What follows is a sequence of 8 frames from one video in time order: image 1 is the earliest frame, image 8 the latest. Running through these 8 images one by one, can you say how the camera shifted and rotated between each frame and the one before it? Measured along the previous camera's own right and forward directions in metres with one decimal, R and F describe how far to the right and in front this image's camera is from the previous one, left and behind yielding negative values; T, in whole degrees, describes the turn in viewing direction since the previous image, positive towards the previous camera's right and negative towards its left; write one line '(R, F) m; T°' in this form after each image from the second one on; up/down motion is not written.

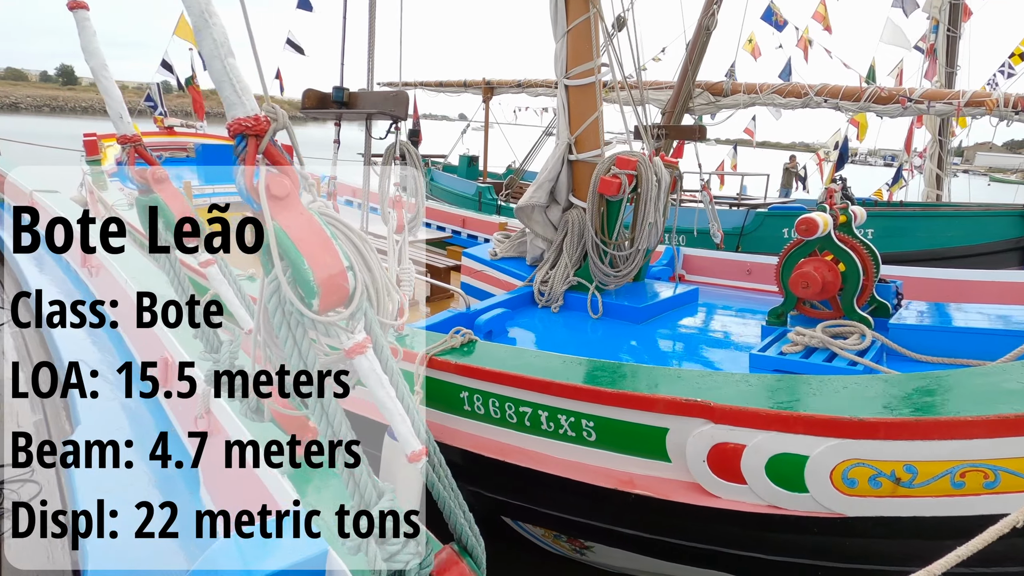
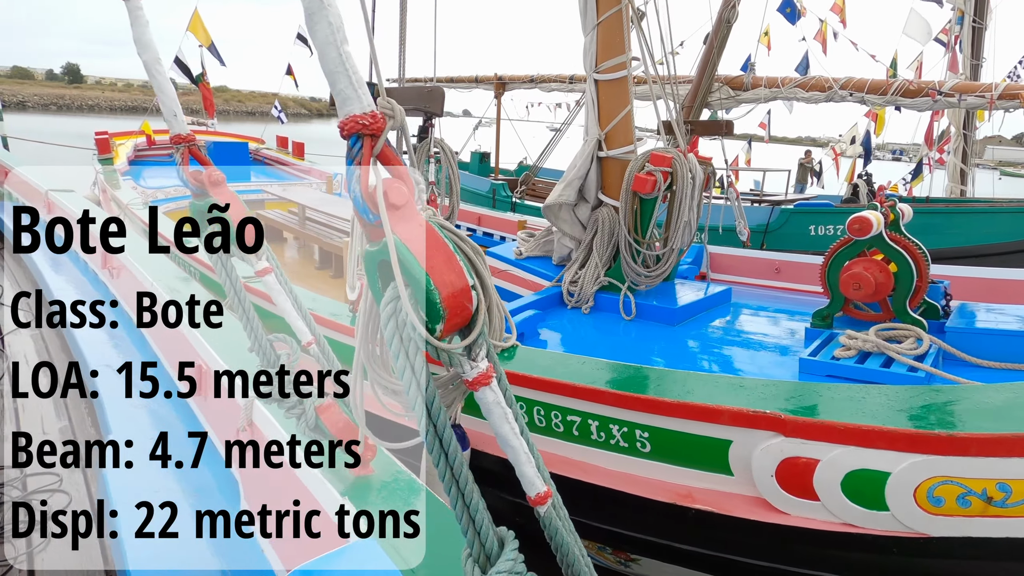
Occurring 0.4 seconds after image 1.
(-0.2, +0.1) m; -1°
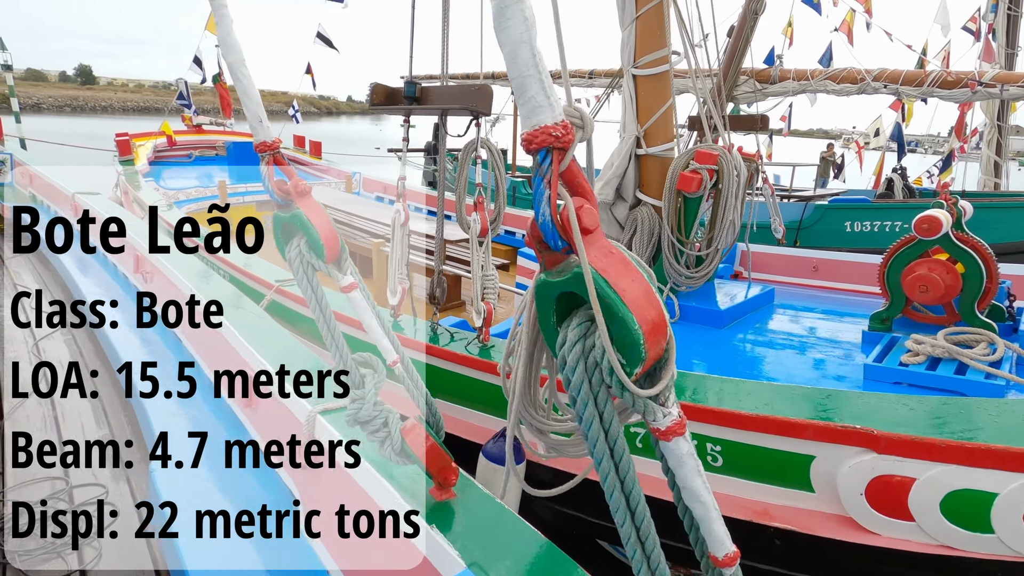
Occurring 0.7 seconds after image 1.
(-0.2, +0.1) m; -1°
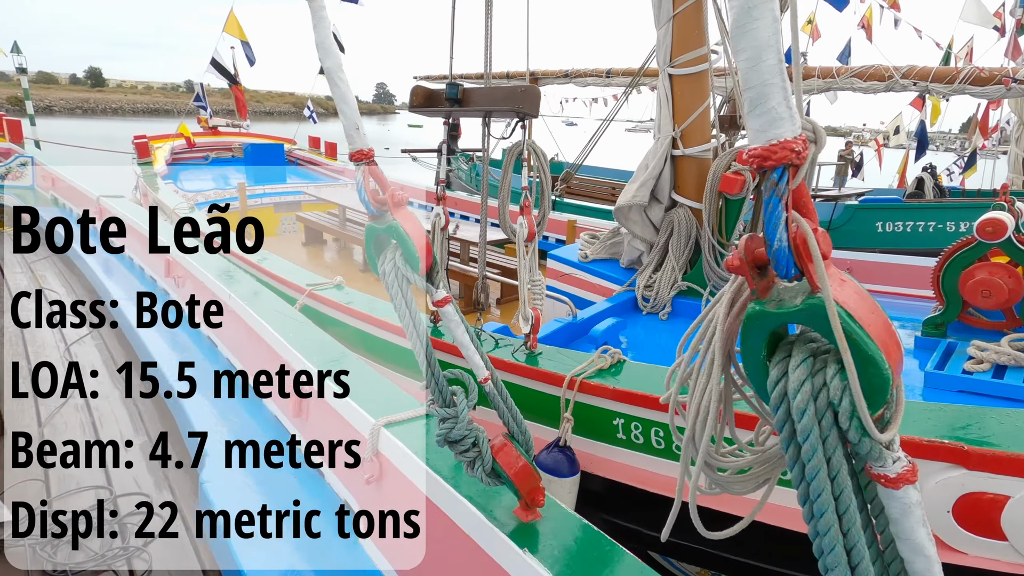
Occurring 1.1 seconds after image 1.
(-0.2, +0.1) m; -1°
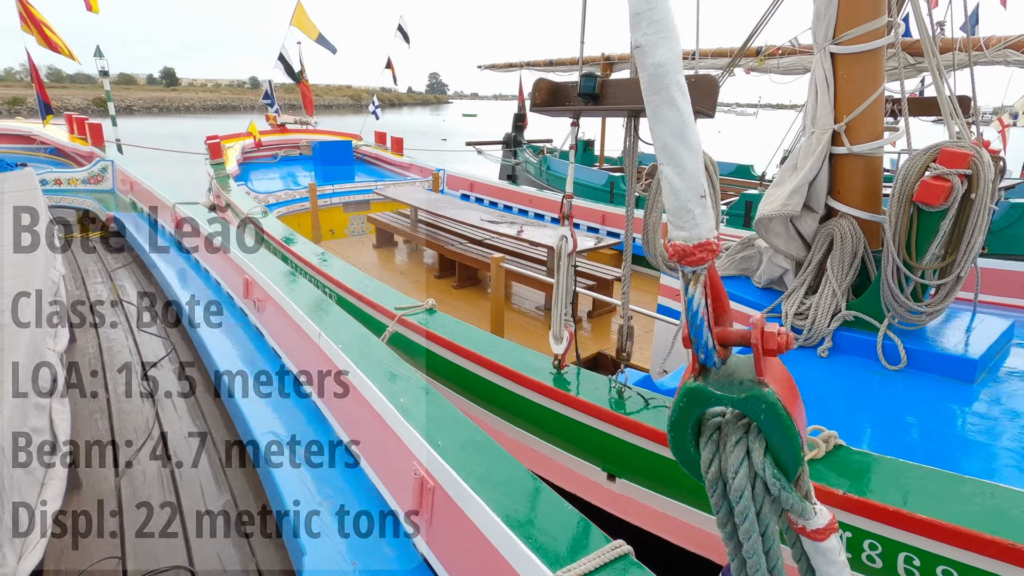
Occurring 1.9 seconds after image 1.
(-0.4, +0.6) m; -5°
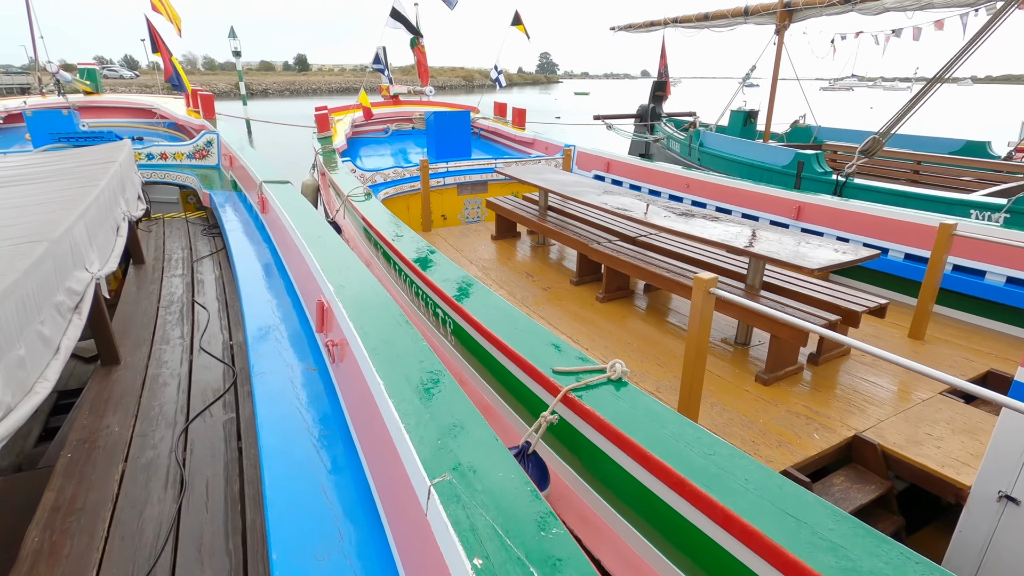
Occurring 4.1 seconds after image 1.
(-0.6, +1.6) m; -11°
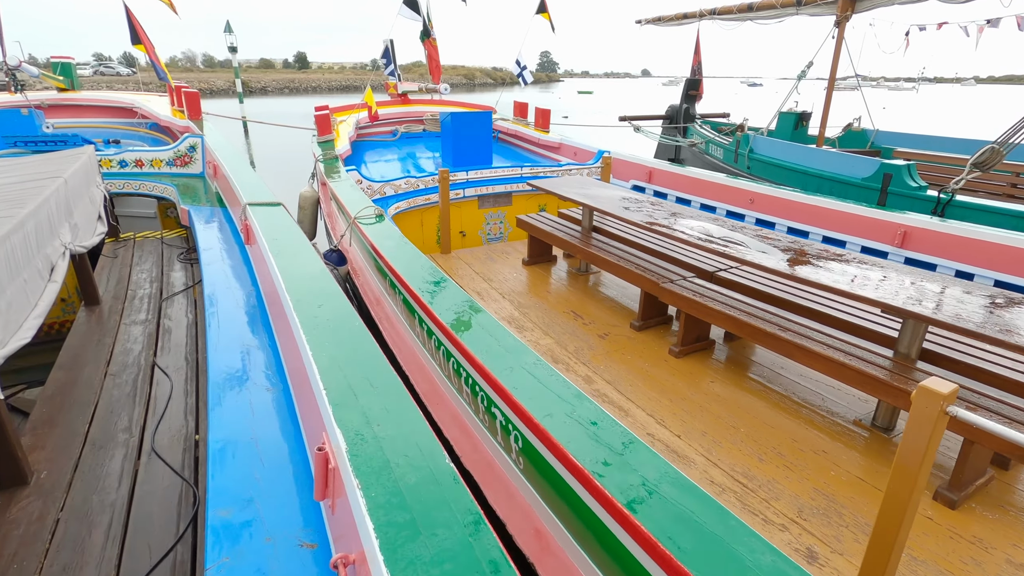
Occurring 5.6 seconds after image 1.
(-0.4, +1.0) m; 0°
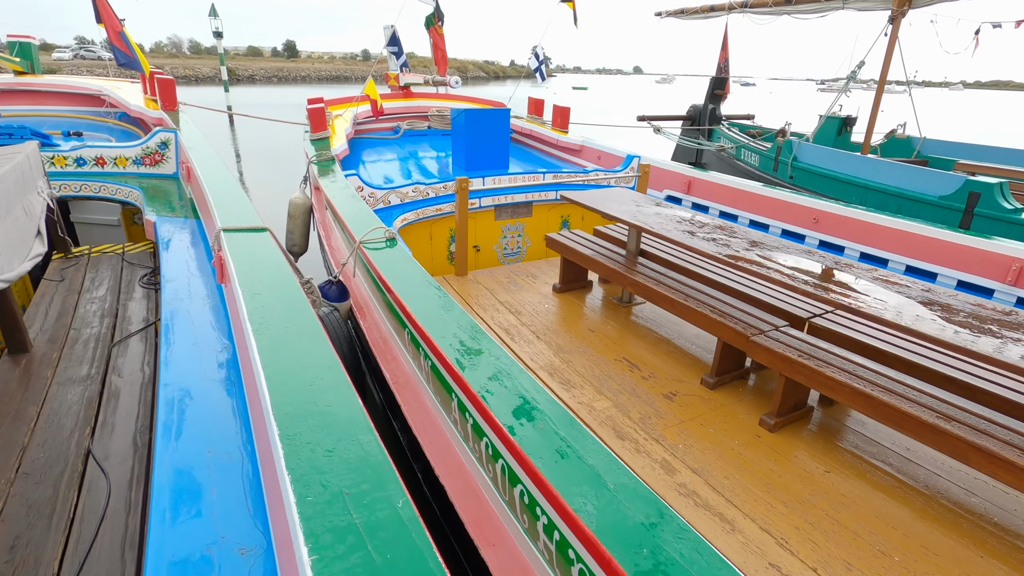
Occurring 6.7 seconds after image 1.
(-0.4, +0.9) m; +1°
